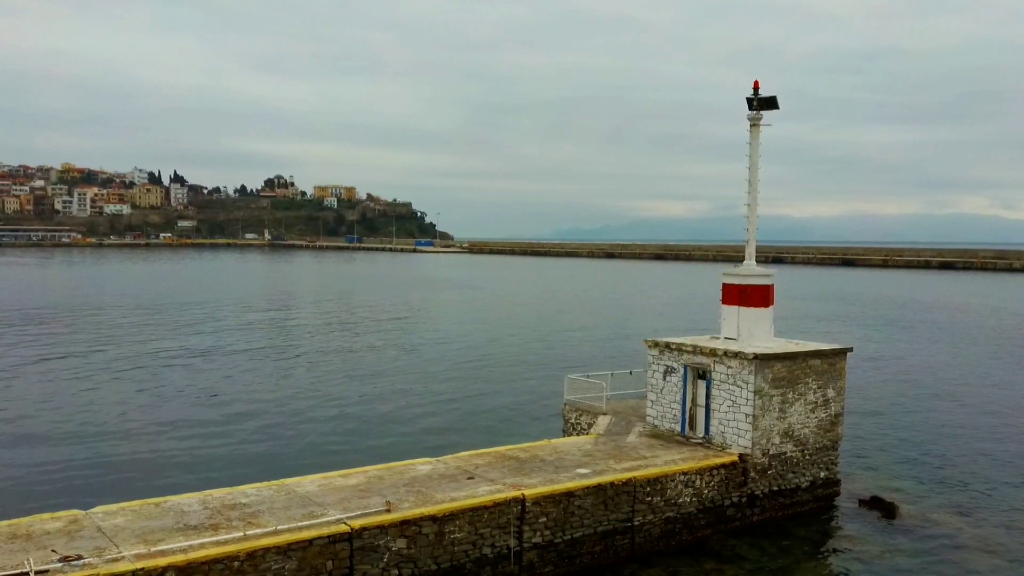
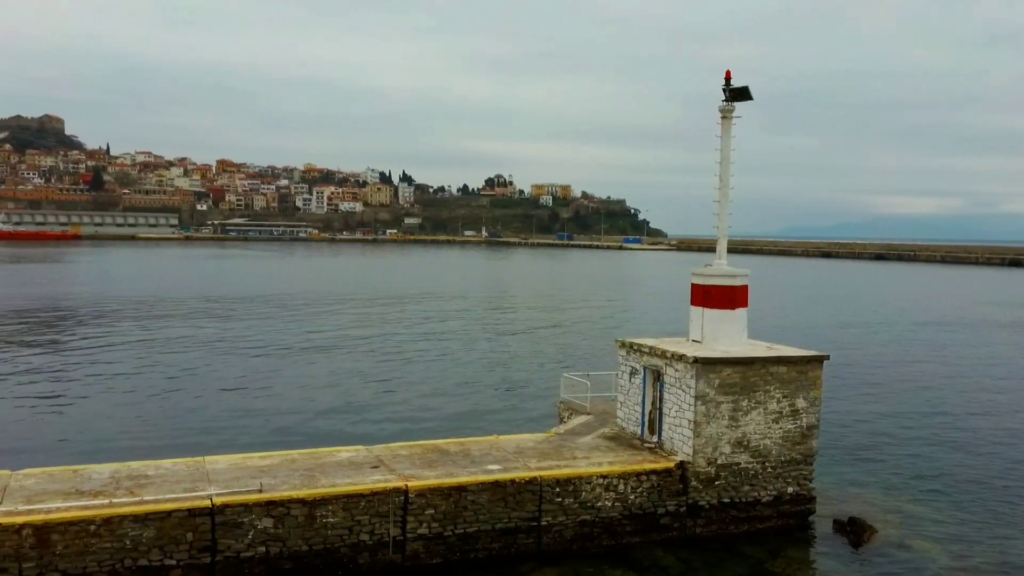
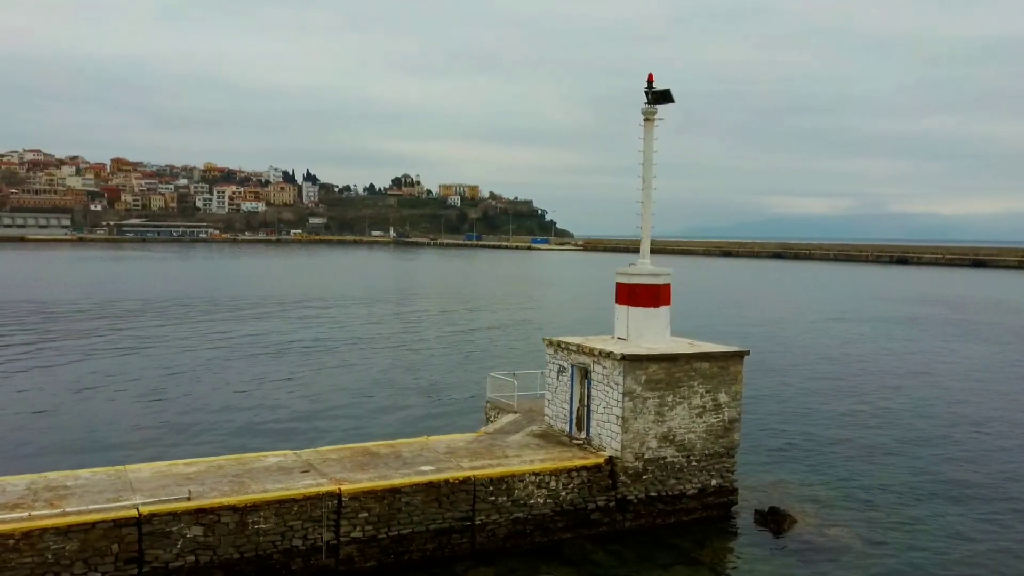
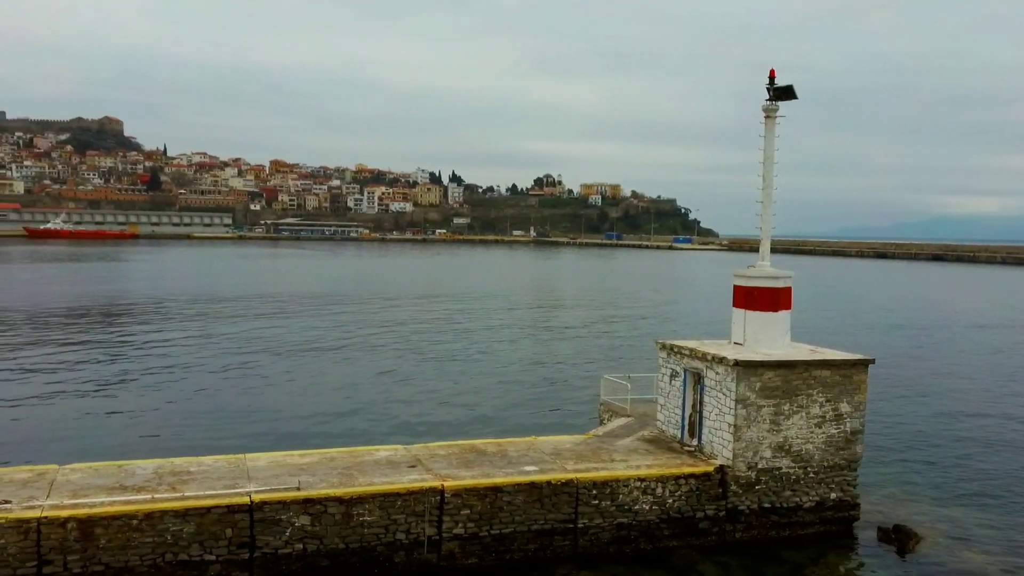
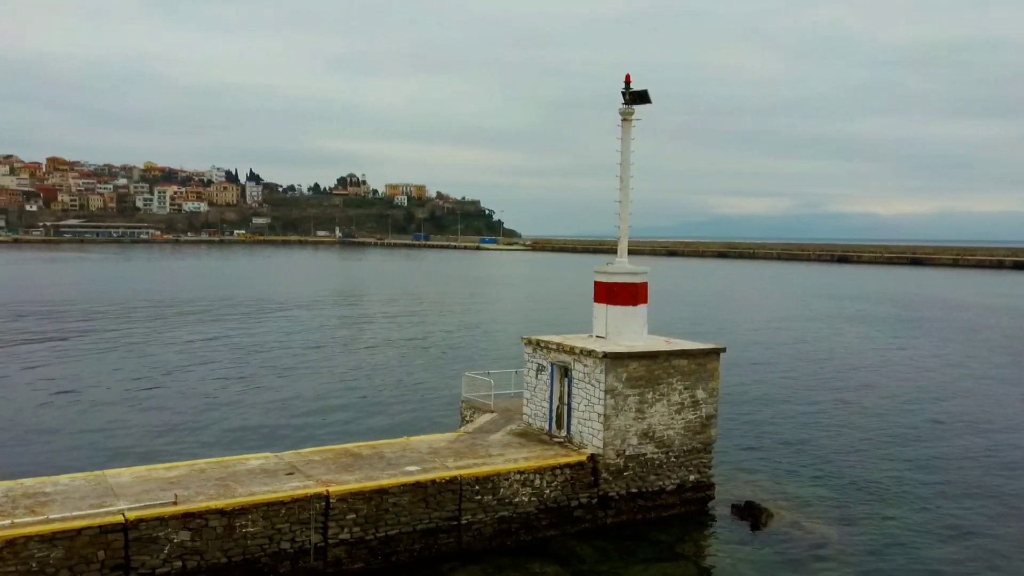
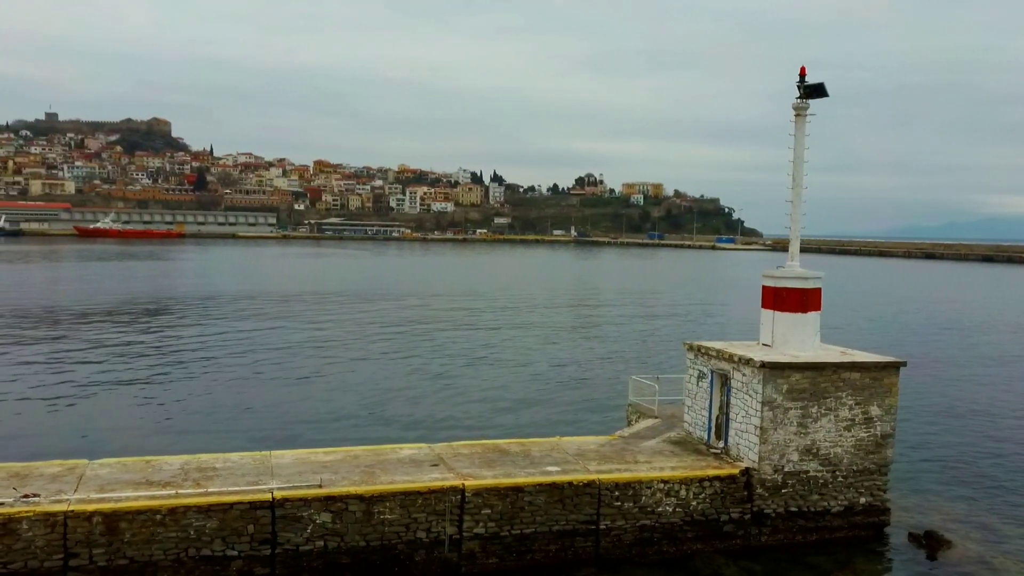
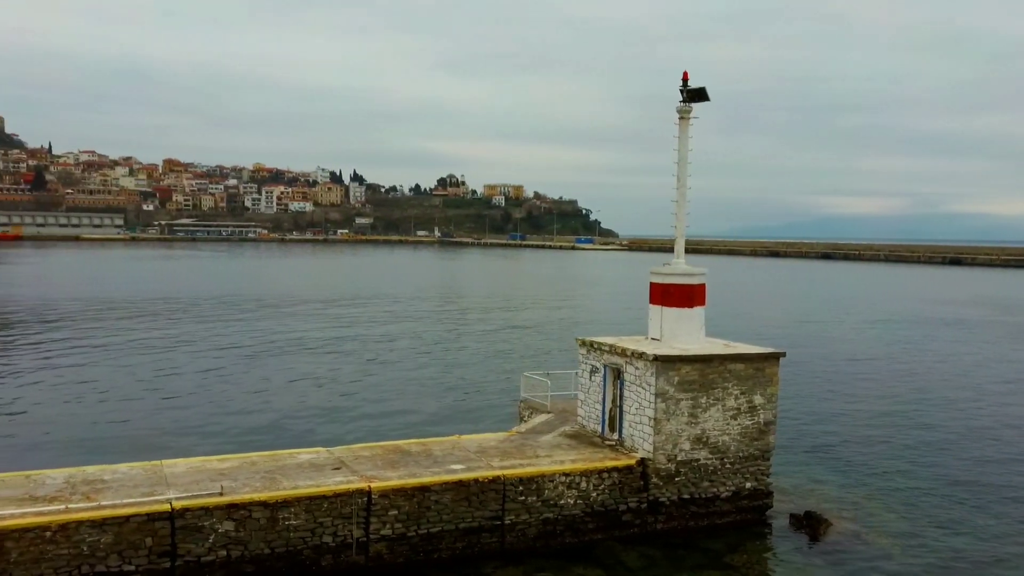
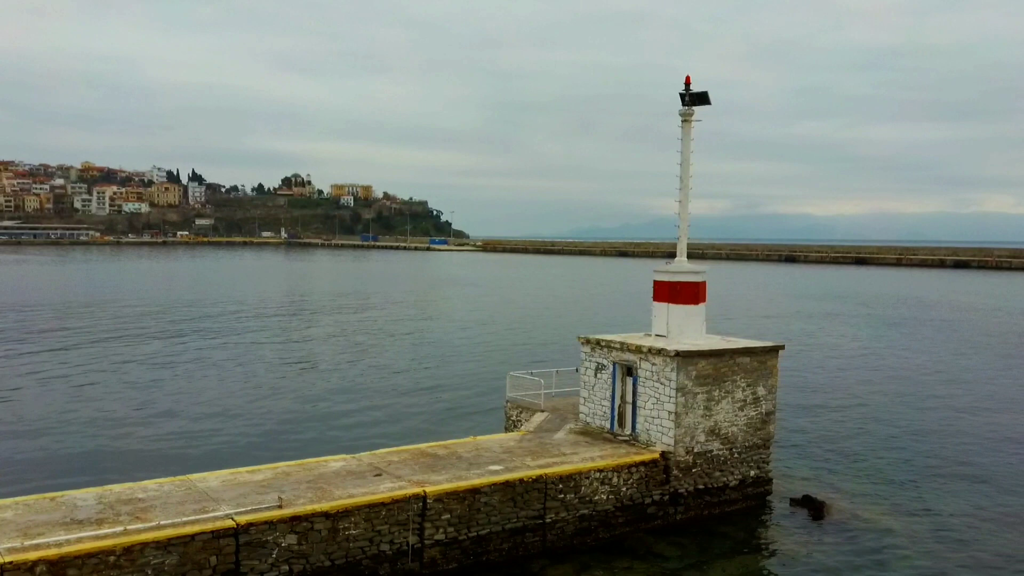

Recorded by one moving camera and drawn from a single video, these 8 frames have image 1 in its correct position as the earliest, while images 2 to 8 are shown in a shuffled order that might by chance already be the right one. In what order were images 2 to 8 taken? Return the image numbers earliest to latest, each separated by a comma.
8, 5, 3, 7, 2, 4, 6
